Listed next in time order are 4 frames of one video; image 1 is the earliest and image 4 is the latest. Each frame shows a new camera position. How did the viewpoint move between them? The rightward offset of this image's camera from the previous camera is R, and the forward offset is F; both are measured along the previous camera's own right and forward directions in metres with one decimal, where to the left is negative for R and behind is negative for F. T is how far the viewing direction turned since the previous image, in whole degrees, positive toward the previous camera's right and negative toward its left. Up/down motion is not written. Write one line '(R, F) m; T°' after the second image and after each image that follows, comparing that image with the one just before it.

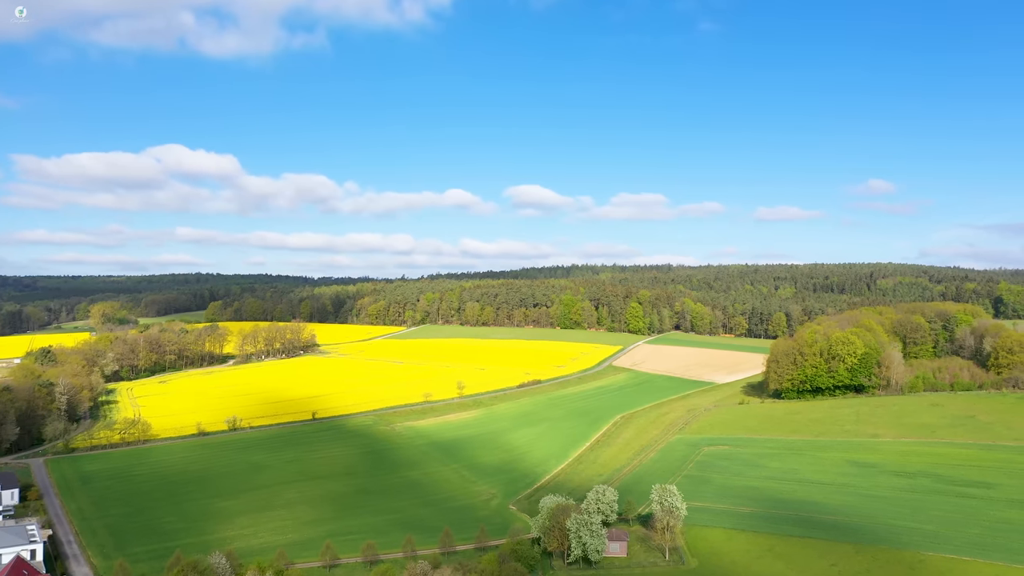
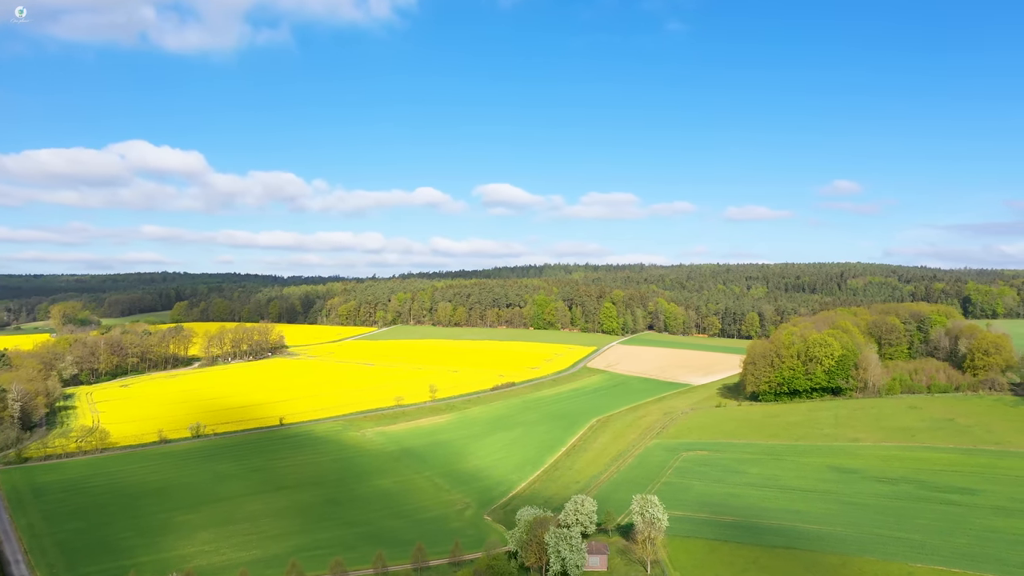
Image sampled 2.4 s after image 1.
(-0.1, +1.4) m; +3°
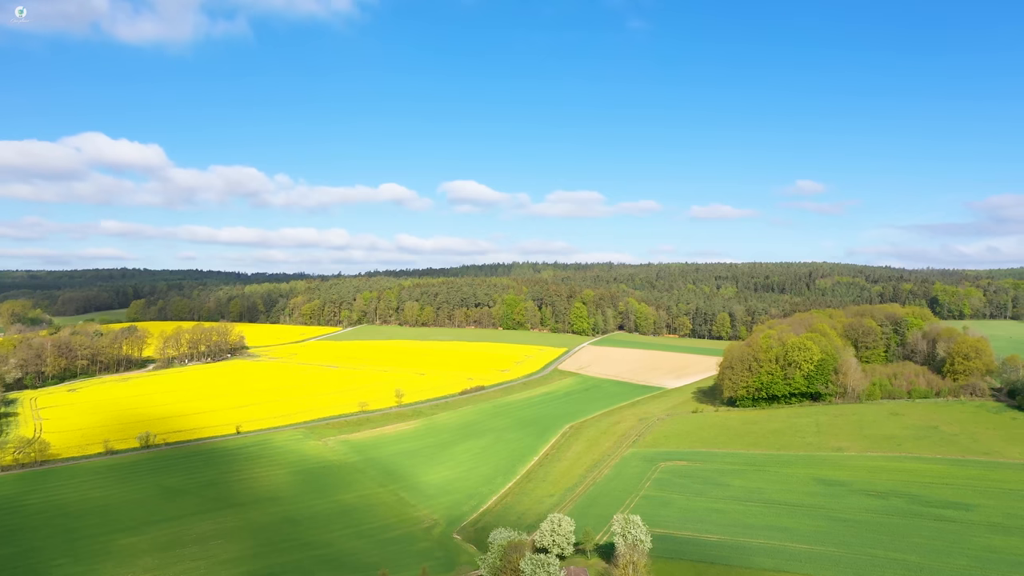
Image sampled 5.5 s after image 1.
(-0.2, +2.1) m; +3°
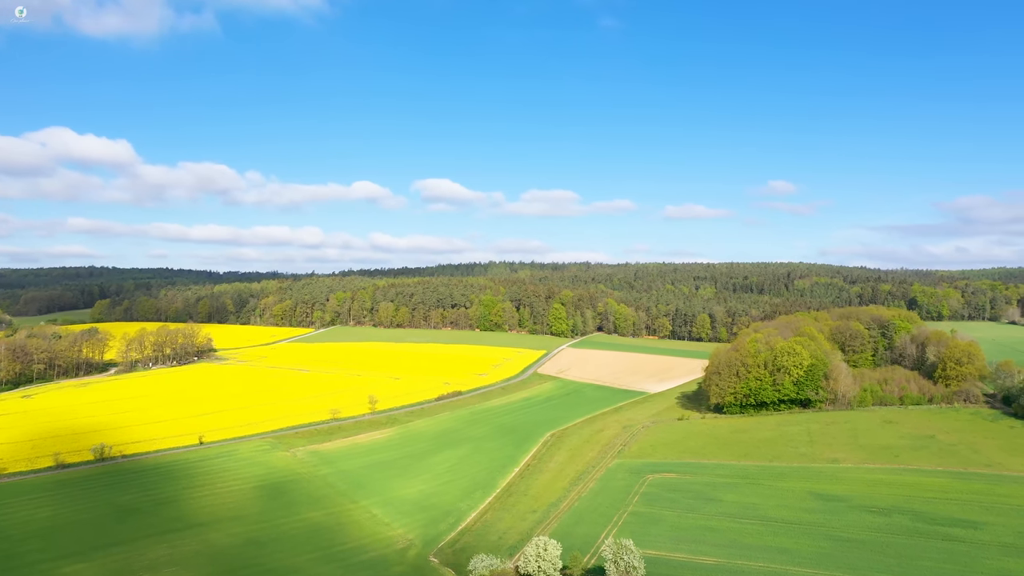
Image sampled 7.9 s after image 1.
(-0.3, +1.9) m; +3°
